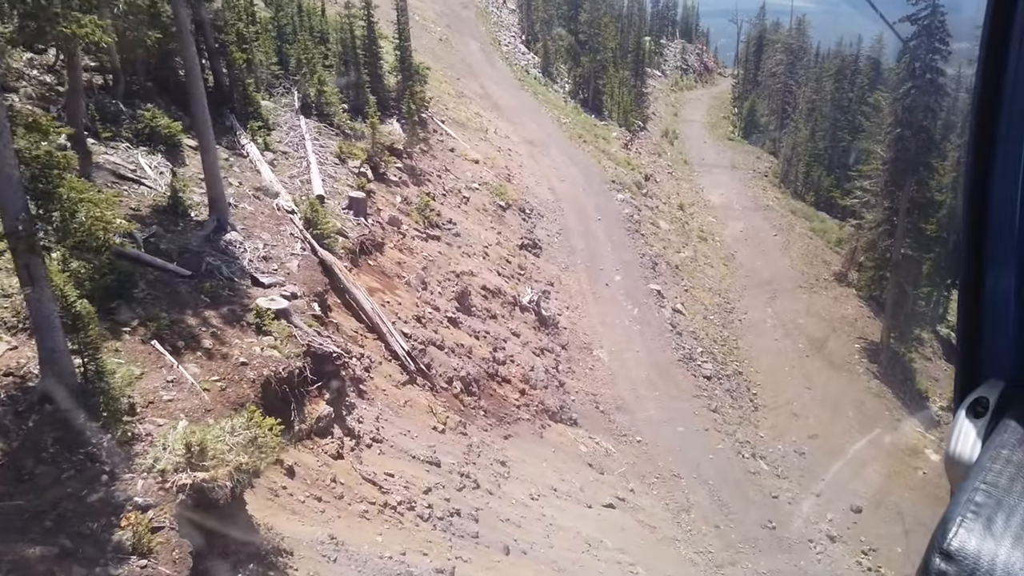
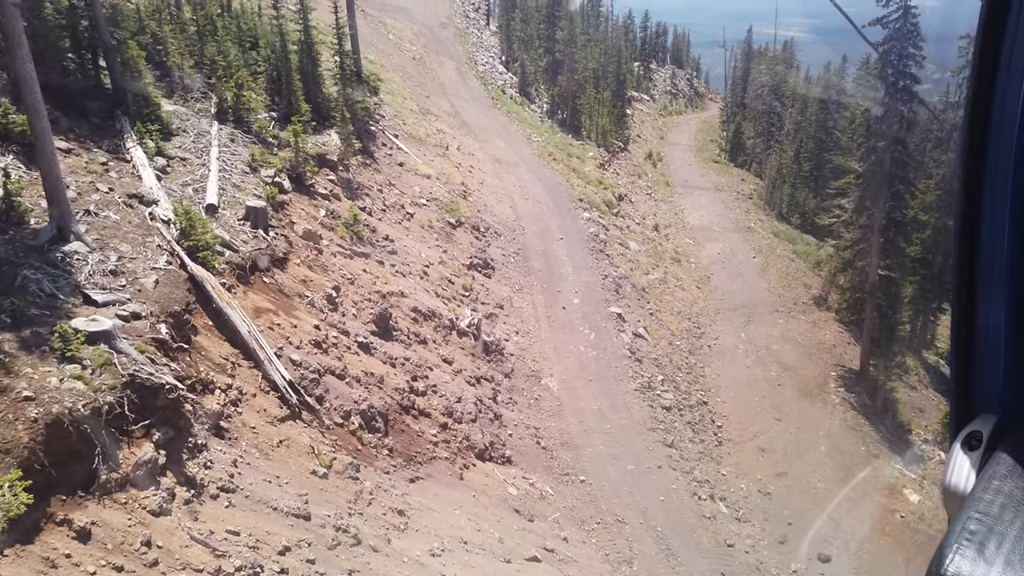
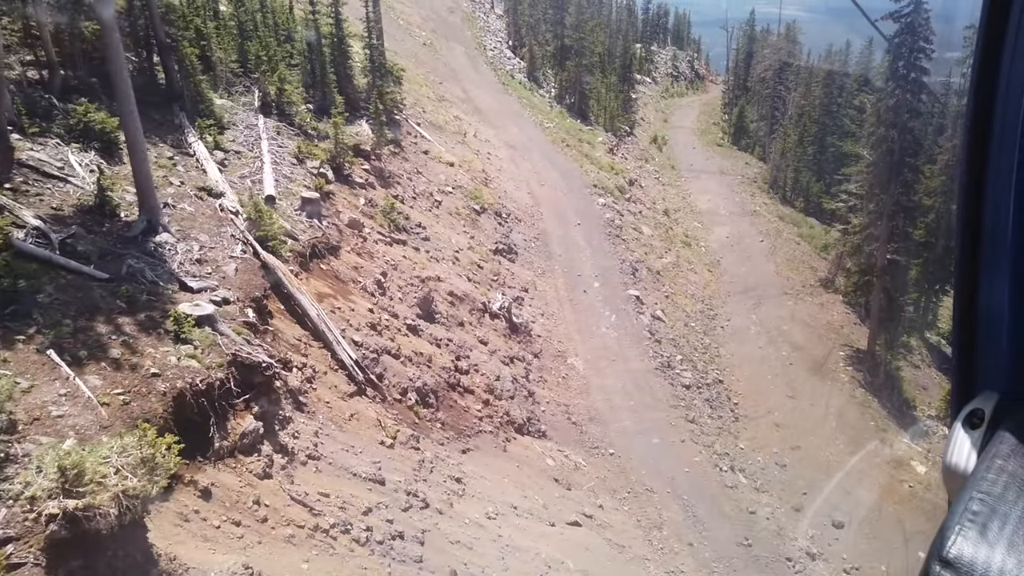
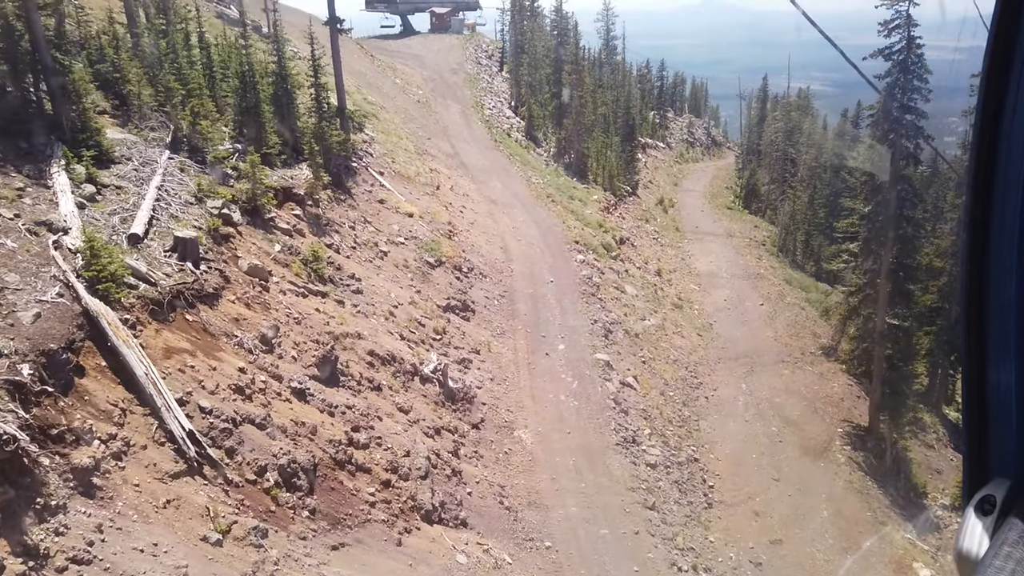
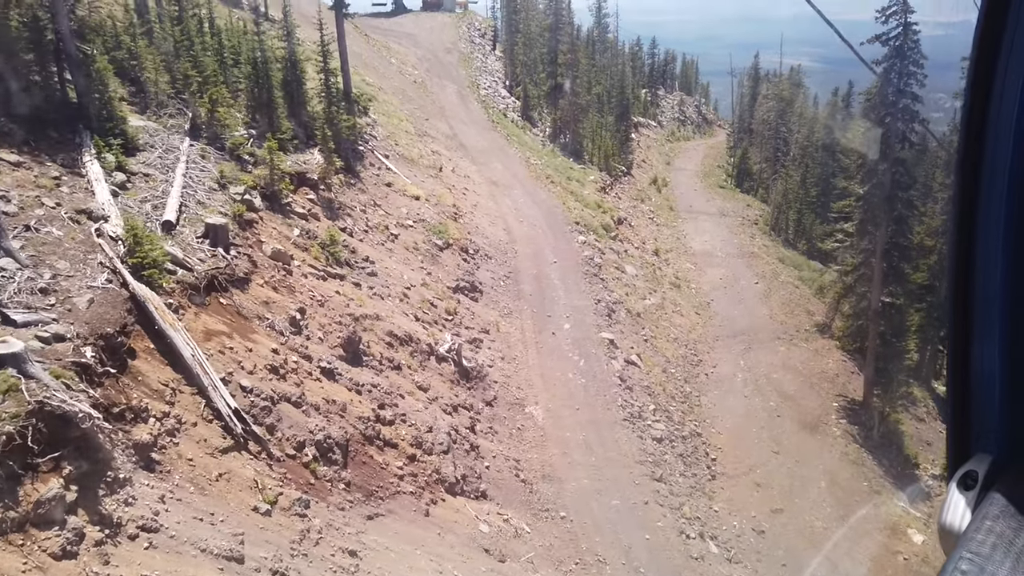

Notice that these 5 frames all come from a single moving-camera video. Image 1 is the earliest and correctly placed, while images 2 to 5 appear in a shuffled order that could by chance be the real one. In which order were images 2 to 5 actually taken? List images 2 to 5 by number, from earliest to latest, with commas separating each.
3, 2, 5, 4
